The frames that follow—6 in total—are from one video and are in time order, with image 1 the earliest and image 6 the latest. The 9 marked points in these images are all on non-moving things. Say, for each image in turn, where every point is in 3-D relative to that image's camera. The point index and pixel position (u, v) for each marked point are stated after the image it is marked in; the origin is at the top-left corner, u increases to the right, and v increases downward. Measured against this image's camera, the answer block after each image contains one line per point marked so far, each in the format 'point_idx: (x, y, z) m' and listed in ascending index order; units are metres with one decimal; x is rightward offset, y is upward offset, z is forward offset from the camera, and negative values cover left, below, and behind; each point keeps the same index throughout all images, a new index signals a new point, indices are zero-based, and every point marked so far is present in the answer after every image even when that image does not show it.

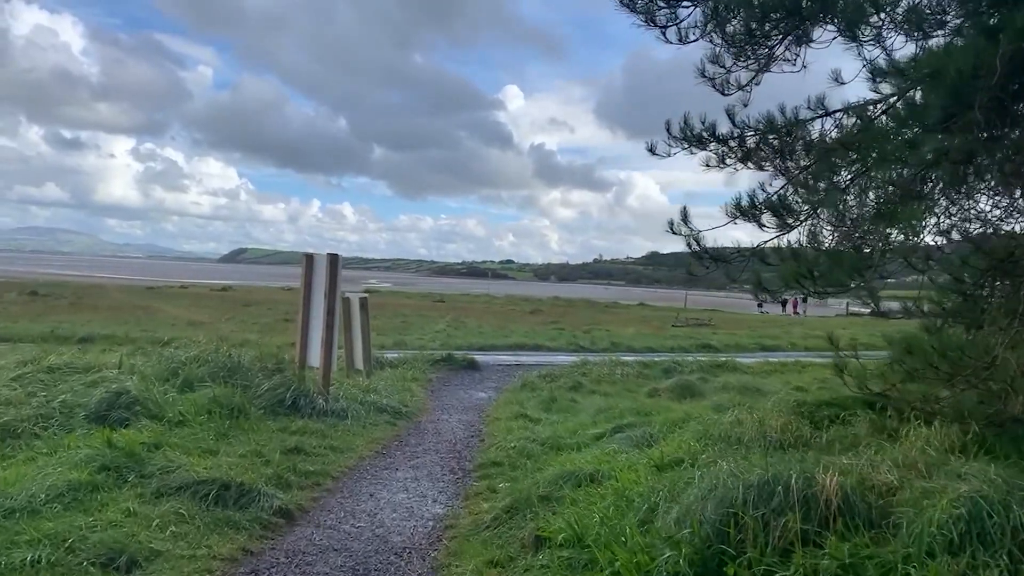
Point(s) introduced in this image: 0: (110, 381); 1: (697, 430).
0: (-4.3, -1.0, +8.2) m
1: (+1.7, -1.3, +7.3) m
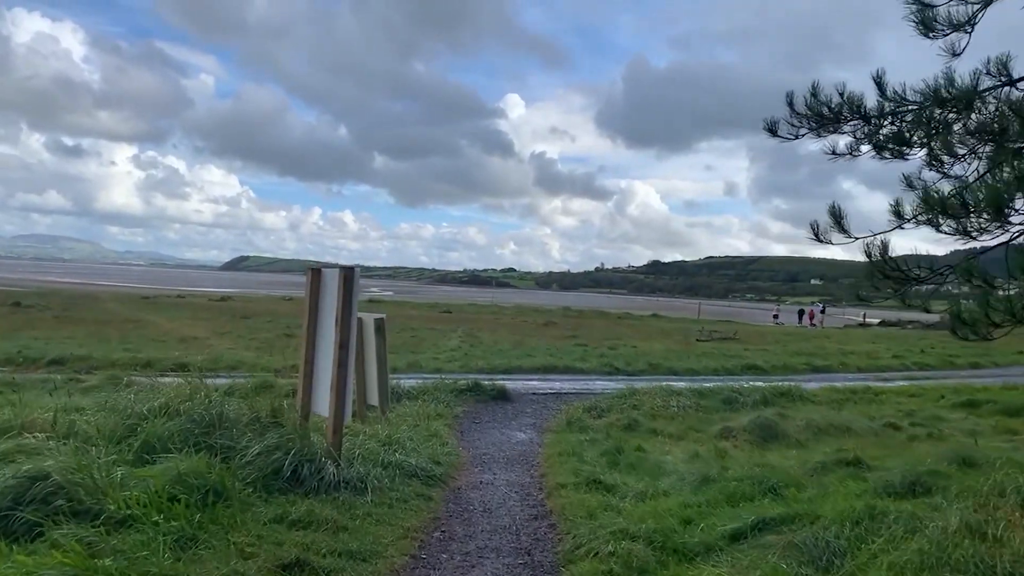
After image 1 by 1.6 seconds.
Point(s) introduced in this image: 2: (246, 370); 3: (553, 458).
0: (-3.5, -1.2, +5.7) m
1: (+2.5, -1.6, +4.8) m
2: (-6.5, -2.0, +18.8) m
3: (+0.5, -2.2, +9.9) m
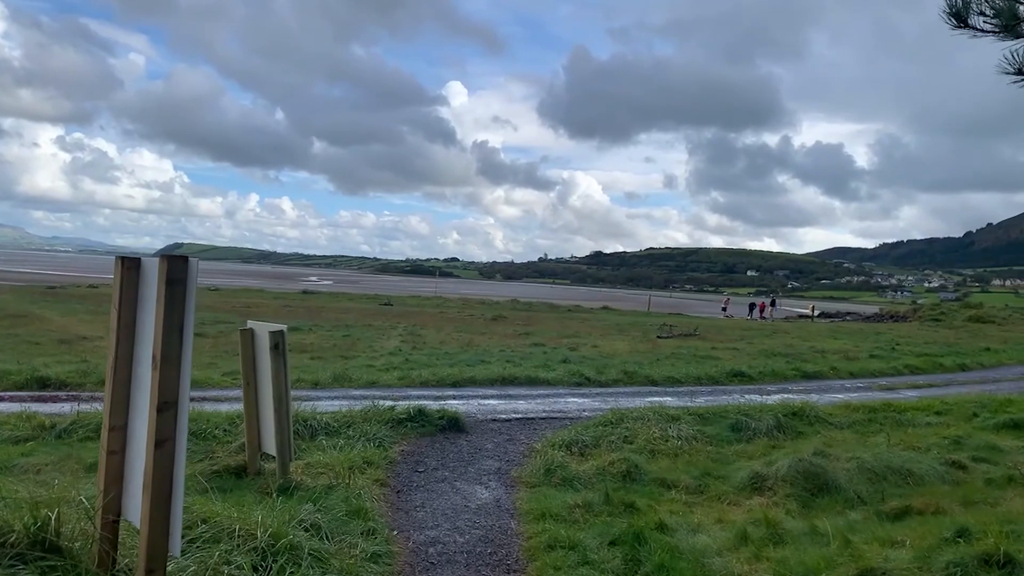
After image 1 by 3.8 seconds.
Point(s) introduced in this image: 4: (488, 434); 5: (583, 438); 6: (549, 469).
0: (-3.5, -1.3, +1.9) m
1: (+2.5, -1.7, +1.4) m
2: (-7.4, -1.9, +14.7) m
3: (+0.2, -2.2, +6.4) m
4: (-0.4, -2.2, +11.6) m
5: (+1.0, -2.2, +11.2) m
6: (+0.5, -2.2, +9.6) m
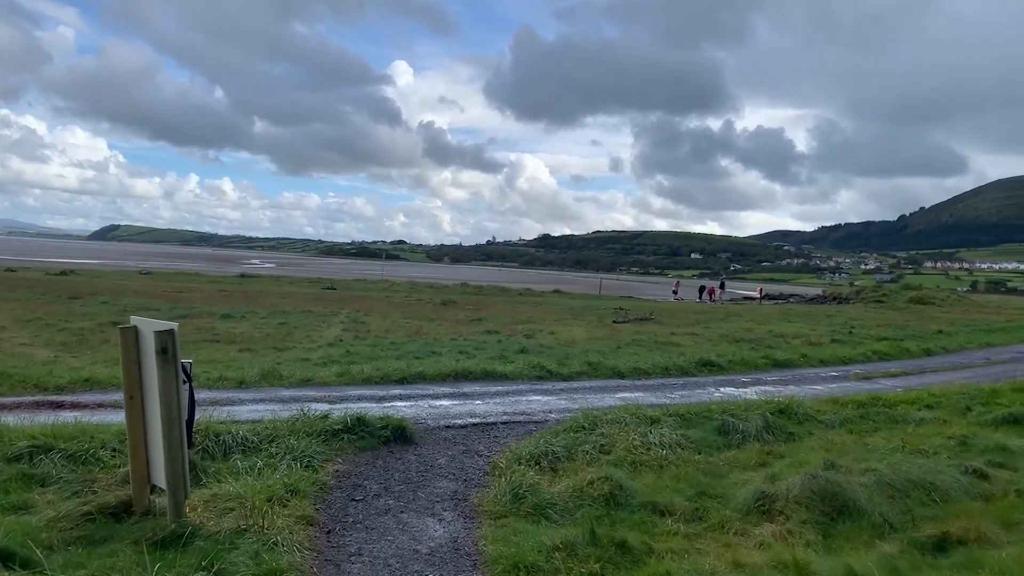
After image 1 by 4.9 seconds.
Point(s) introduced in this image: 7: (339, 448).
0: (-3.4, -1.3, -0.1) m
1: (+2.7, -1.7, -0.1) m
2: (-8.2, -1.6, +12.5) m
3: (0.0, -2.1, +4.7) m
4: (-0.9, -2.0, +9.8) m
5: (+0.5, -2.0, +9.5) m
6: (0.0, -2.1, +7.9) m
7: (-2.1, -1.9, +9.2) m
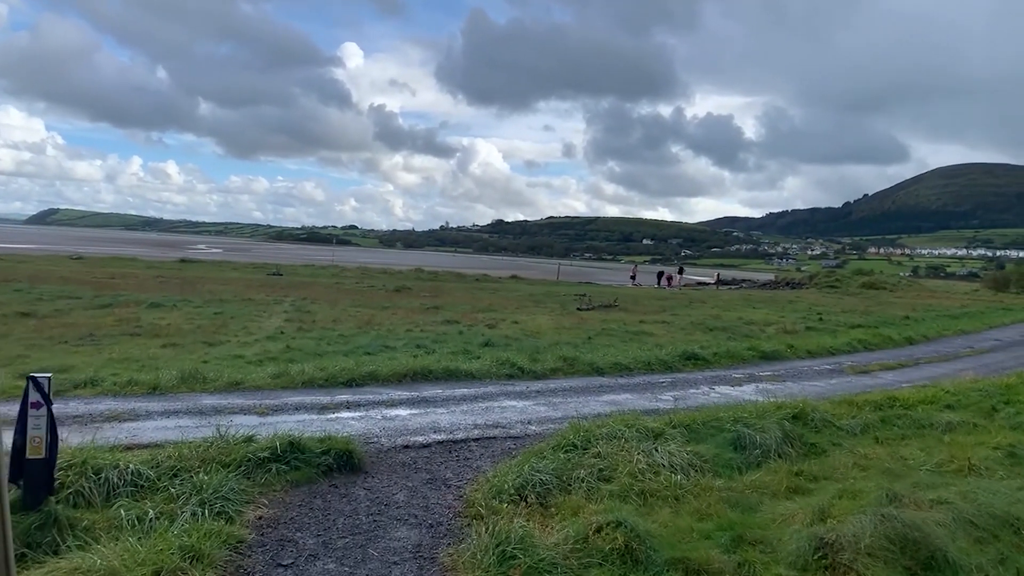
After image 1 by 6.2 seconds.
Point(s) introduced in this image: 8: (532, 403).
0: (-3.0, -1.4, -2.3) m
1: (+3.0, -1.7, -2.0) m
2: (-8.5, -1.5, +10.0) m
3: (+0.1, -2.1, +2.7) m
4: (-1.1, -1.9, +7.7) m
5: (+0.3, -1.8, +7.5) m
6: (-0.1, -2.0, +5.9) m
7: (-2.3, -1.8, +7.0) m
8: (+0.3, -1.7, +11.1) m
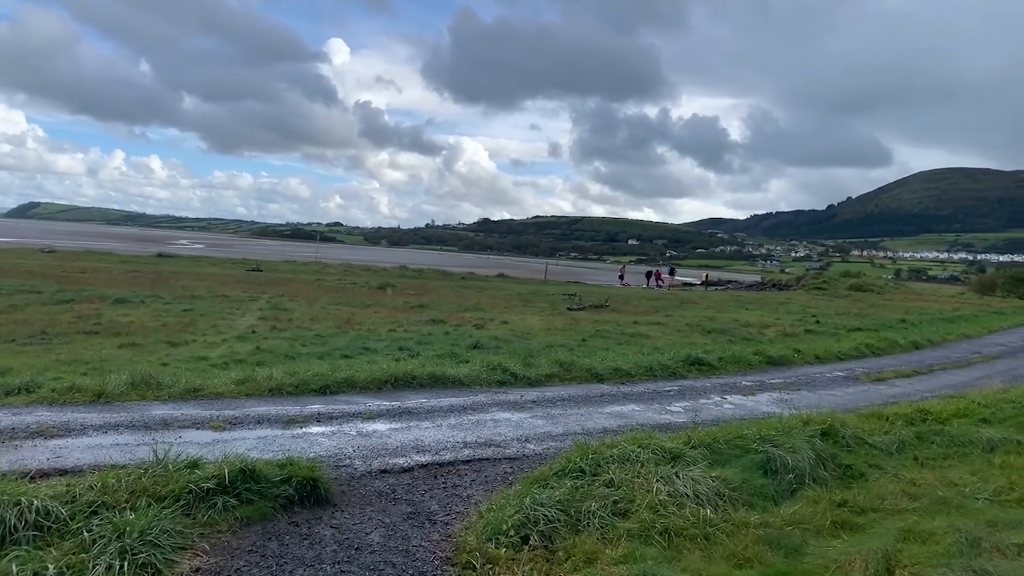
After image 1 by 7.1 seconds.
0: (-2.8, -1.3, -3.7) m
1: (+3.2, -1.7, -3.2) m
2: (-8.6, -1.3, +8.5) m
3: (+0.2, -2.1, +1.5) m
4: (-1.2, -1.8, +6.4) m
5: (+0.3, -1.8, +6.2) m
6: (-0.1, -2.0, +4.6) m
7: (-2.3, -1.7, +5.7) m
8: (+0.2, -1.6, +9.9) m
